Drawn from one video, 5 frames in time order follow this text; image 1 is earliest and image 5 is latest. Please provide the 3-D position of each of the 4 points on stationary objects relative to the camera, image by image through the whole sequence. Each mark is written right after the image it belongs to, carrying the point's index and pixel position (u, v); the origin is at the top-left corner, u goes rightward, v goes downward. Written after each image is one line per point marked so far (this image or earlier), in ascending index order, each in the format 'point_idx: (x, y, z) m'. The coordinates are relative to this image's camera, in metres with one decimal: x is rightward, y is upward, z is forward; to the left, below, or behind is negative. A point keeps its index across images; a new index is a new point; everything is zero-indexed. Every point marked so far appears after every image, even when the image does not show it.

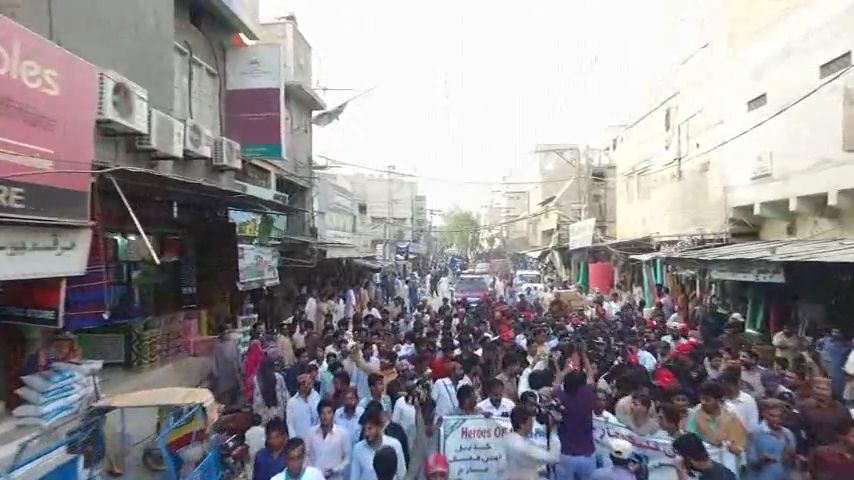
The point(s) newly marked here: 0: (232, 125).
0: (-6.8, +4.0, +14.4) m
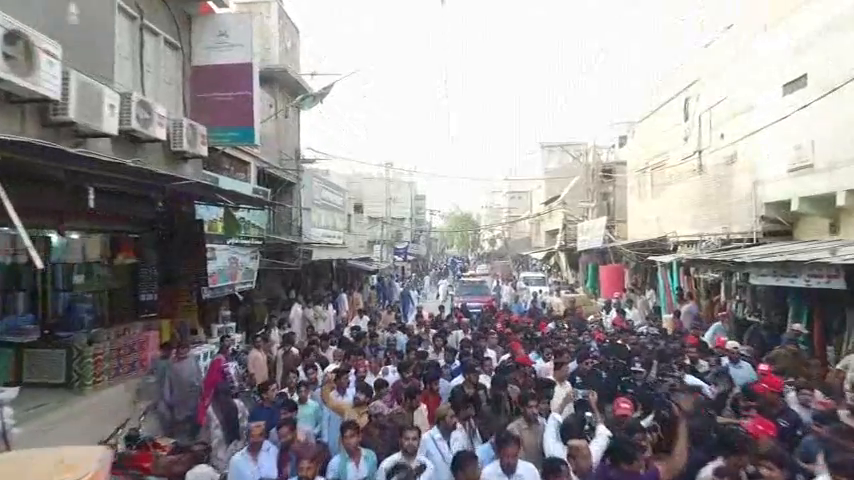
0: (-6.9, +4.0, +12.5) m
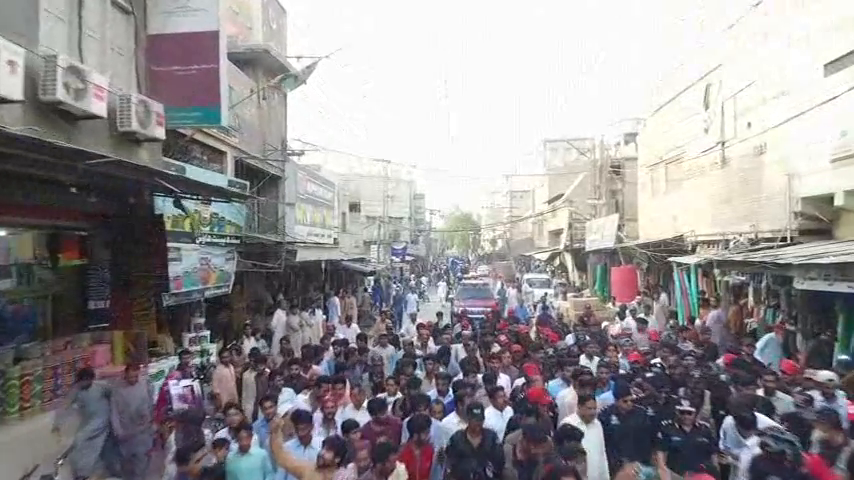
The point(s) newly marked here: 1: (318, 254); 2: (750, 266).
0: (-7.0, +4.1, +10.7) m
1: (-4.8, -0.6, +18.7) m
2: (+11.9, -1.0, +15.2) m
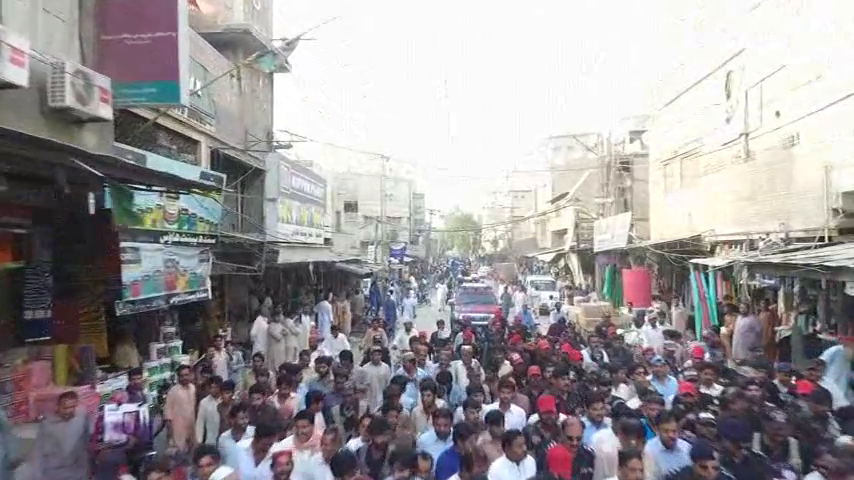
0: (-7.1, +4.1, +9.1) m
1: (-4.9, -0.6, +17.1) m
2: (+11.8, -1.0, +13.6) m
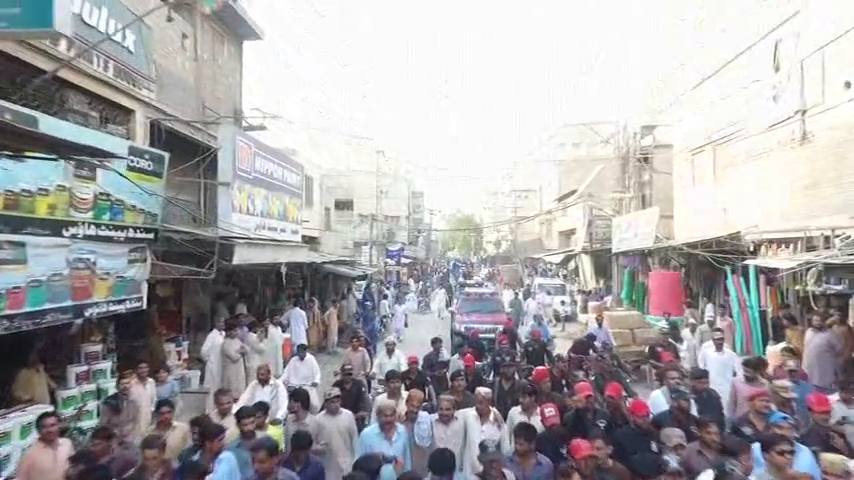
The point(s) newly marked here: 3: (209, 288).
0: (-7.2, +4.2, +6.2) m
1: (-5.1, -0.5, +14.2) m
2: (+11.7, -0.8, +10.7) m
3: (-8.2, -1.8, +15.5) m
